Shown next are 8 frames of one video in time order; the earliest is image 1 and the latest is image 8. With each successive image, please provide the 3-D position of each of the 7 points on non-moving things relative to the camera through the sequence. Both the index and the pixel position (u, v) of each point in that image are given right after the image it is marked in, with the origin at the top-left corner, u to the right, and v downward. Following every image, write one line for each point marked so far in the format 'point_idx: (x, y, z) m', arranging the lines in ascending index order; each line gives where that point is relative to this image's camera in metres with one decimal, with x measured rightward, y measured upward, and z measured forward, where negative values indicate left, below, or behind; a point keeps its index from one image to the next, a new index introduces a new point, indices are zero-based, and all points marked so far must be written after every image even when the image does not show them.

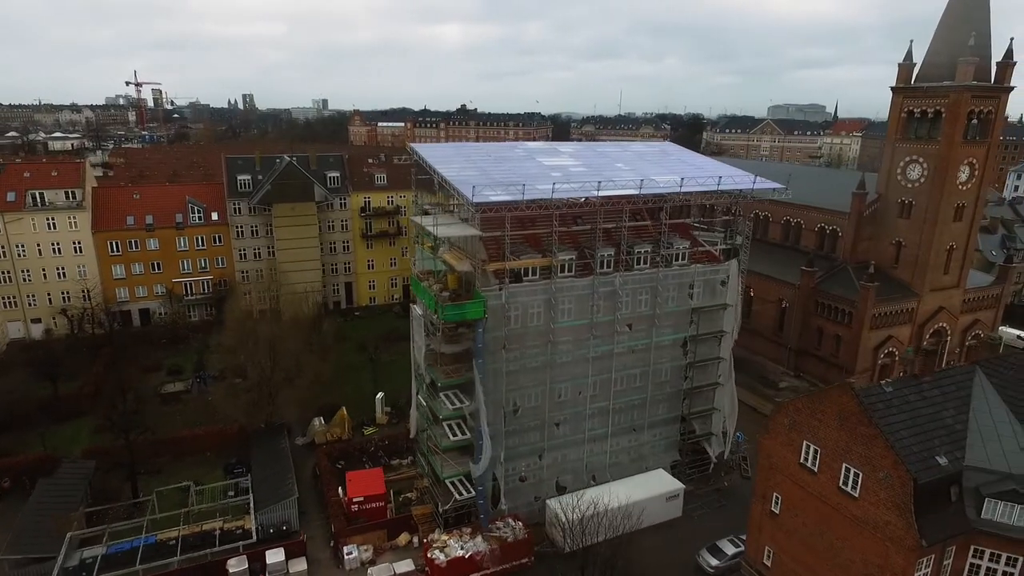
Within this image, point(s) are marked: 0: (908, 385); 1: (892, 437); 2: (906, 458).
0: (+12.3, -3.1, +19.5) m
1: (+10.6, -4.3, +17.6) m
2: (+10.9, -4.8, +17.4) m
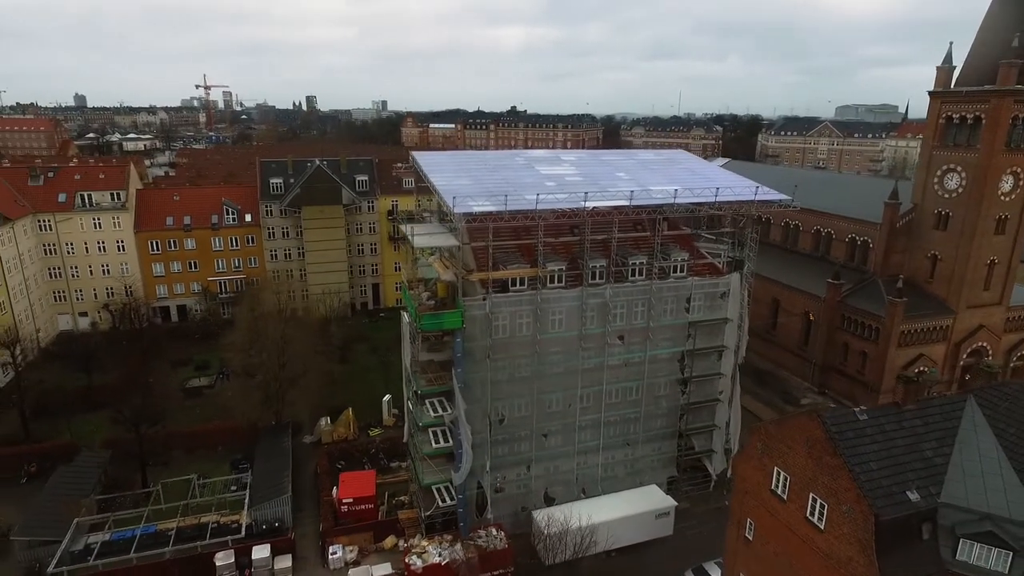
0: (+11.1, -3.7, +18.5) m
1: (+9.2, -4.9, +16.8) m
2: (+9.4, -5.4, +16.5) m
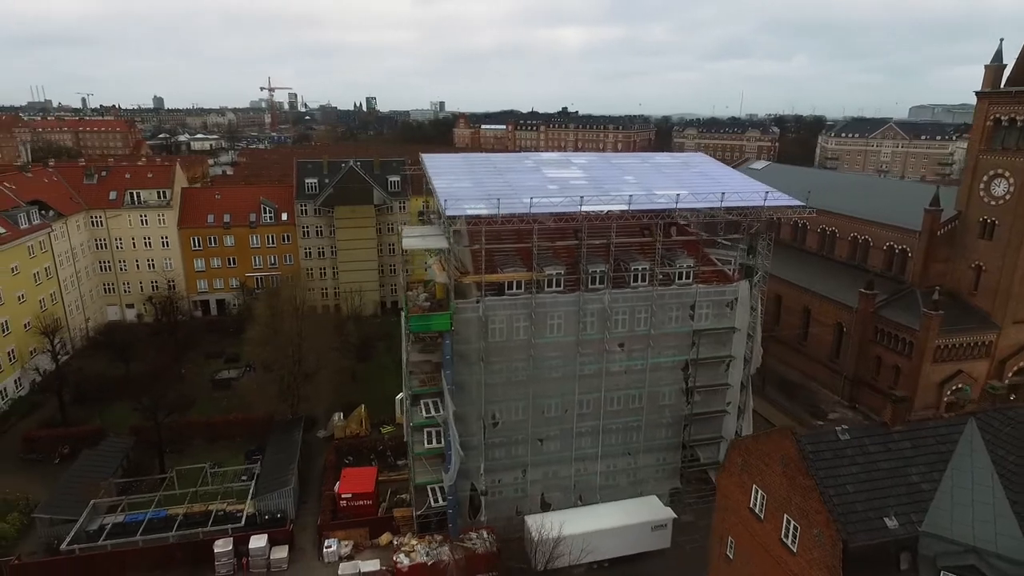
0: (+10.1, -4.1, +17.5) m
1: (+8.0, -5.2, +16.0) m
2: (+8.2, -5.7, +15.6) m
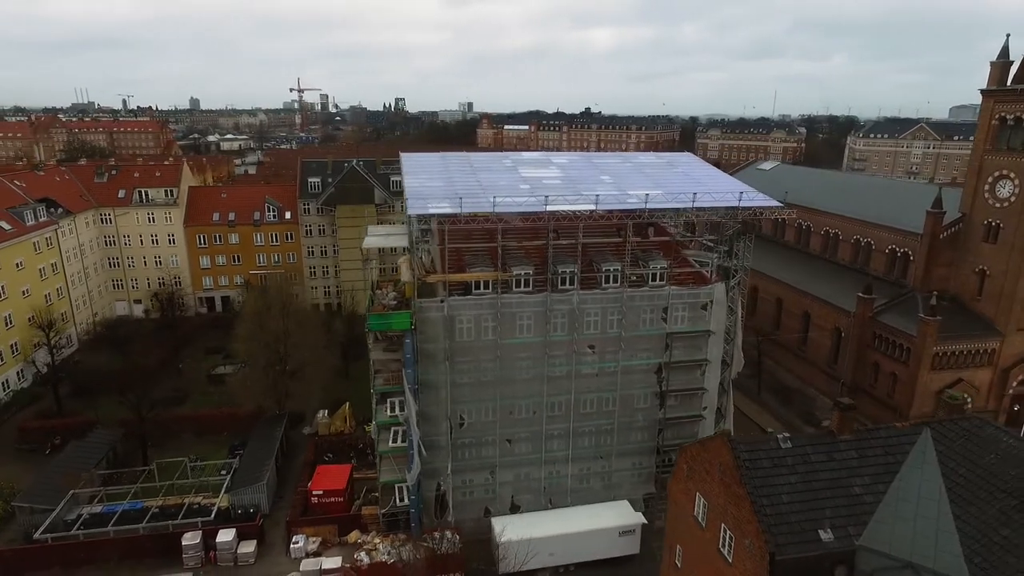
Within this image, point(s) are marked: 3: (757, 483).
0: (+8.2, -4.2, +16.9) m
1: (+6.1, -5.3, +15.4) m
2: (+6.3, -5.8, +15.1) m
3: (+6.2, -4.9, +15.8) m
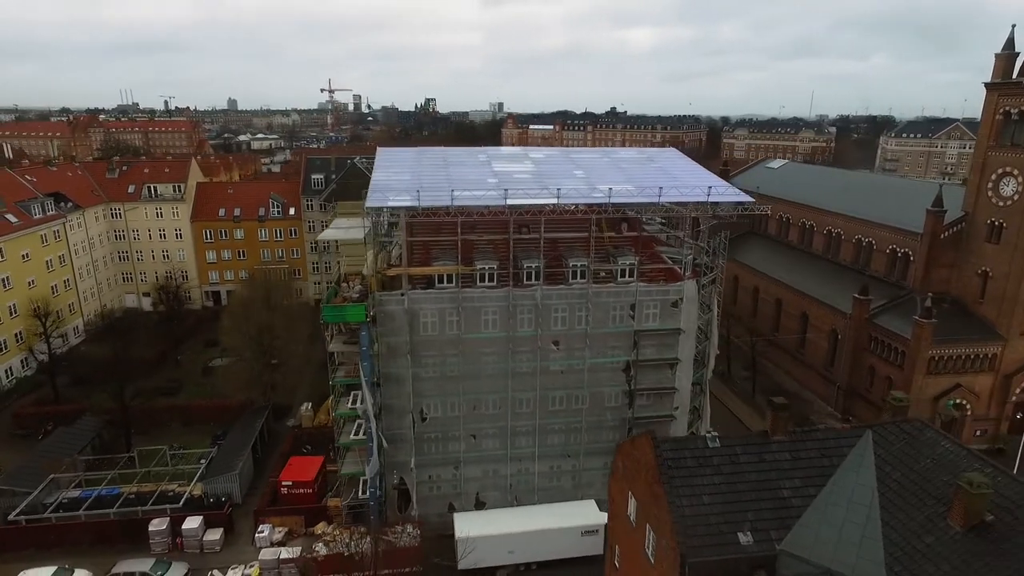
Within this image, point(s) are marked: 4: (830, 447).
0: (+6.1, -4.1, +16.3) m
1: (+3.9, -5.1, +14.9) m
2: (+4.1, -5.6, +14.6) m
3: (+4.1, -4.8, +15.3) m
4: (+8.3, -4.2, +16.3) m
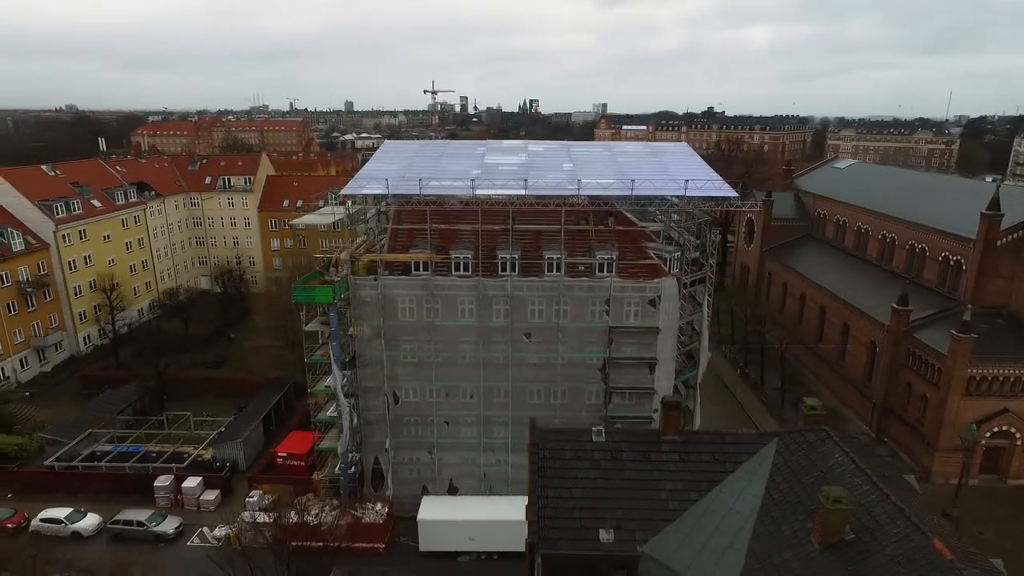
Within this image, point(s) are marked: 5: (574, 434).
0: (+3.1, -3.8, +15.7) m
1: (+0.7, -4.8, +14.7) m
2: (+0.8, -5.3, +14.4) m
3: (+0.9, -4.4, +15.0) m
4: (+5.3, -4.0, +15.4) m
5: (+1.6, -3.7, +15.7) m
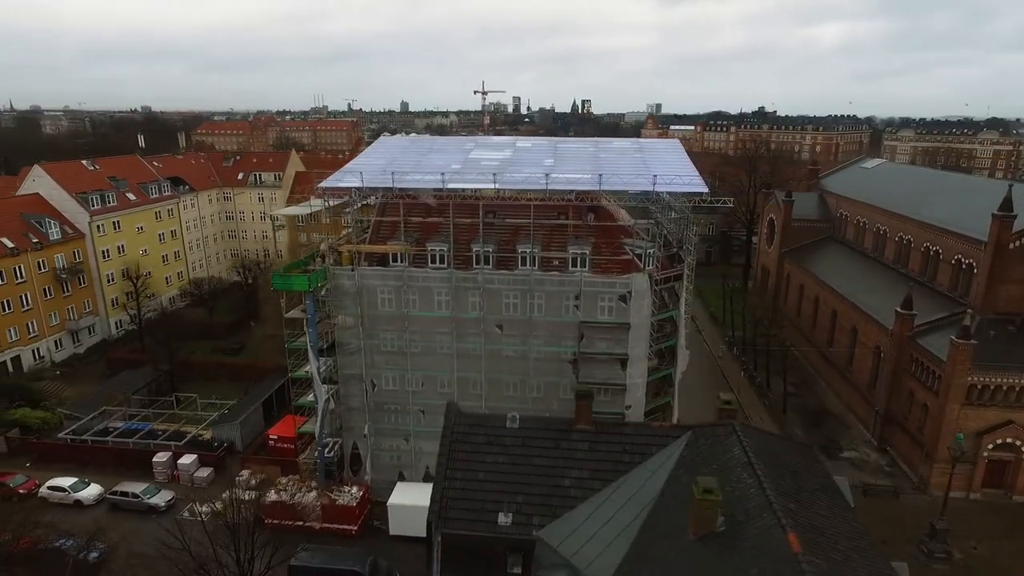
0: (+1.0, -3.6, +15.9) m
1: (-1.5, -4.5, +15.1) m
2: (-1.5, -5.0, +14.7) m
3: (-1.3, -4.1, +15.4) m
4: (+3.1, -3.8, +15.4) m
5: (-0.5, -3.4, +16.1) m
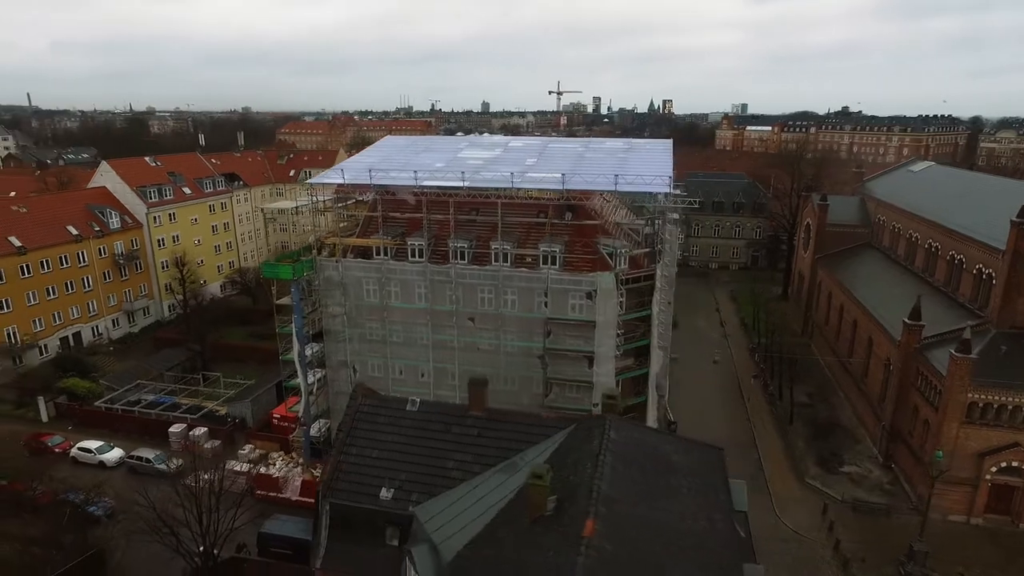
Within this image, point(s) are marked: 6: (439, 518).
0: (-1.7, -3.4, +16.7) m
1: (-4.3, -4.2, +16.2) m
2: (-4.4, -4.7, +15.9) m
3: (-4.1, -3.8, +16.5) m
4: (+0.3, -3.7, +16.0) m
5: (-3.2, -3.1, +17.1) m
6: (-1.7, -5.3, +14.6) m
